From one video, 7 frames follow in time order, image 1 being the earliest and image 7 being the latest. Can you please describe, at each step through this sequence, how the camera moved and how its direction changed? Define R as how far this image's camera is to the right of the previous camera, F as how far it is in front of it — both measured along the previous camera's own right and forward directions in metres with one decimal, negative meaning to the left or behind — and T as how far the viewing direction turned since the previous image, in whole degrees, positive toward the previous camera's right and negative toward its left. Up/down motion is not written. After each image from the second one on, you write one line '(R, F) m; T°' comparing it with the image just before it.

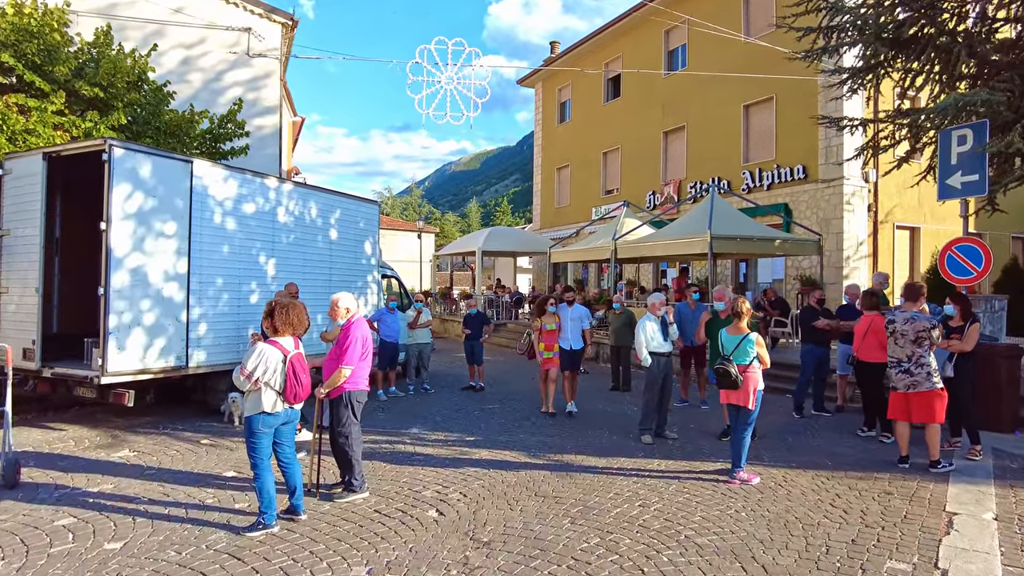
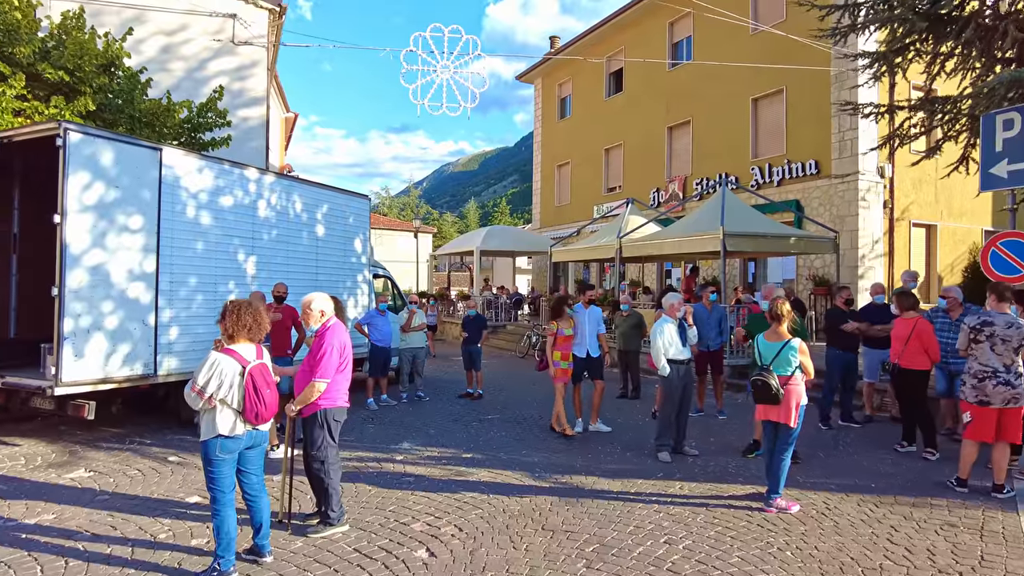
(0.0, +0.7) m; 0°
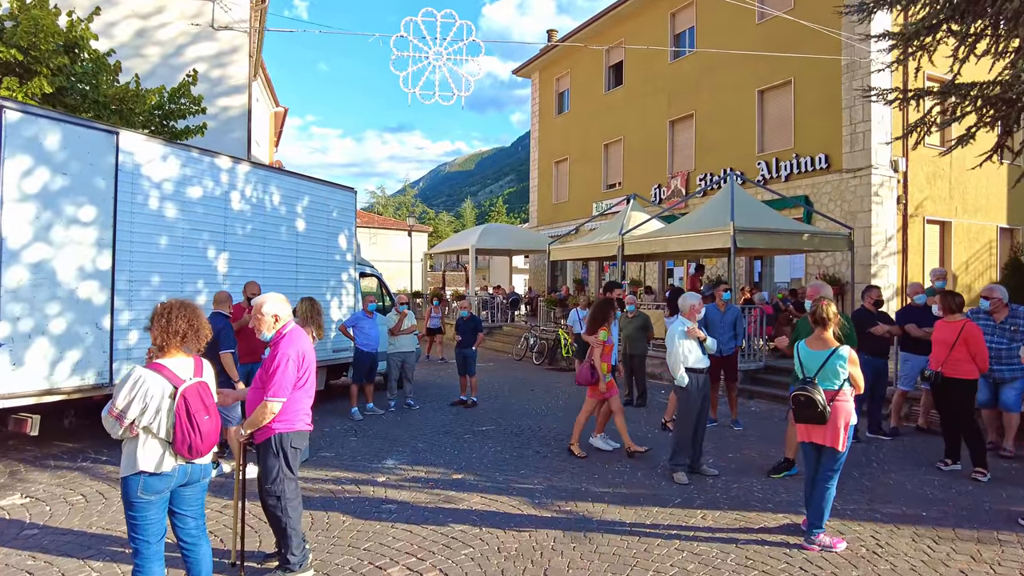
(0.0, +0.7) m; 0°
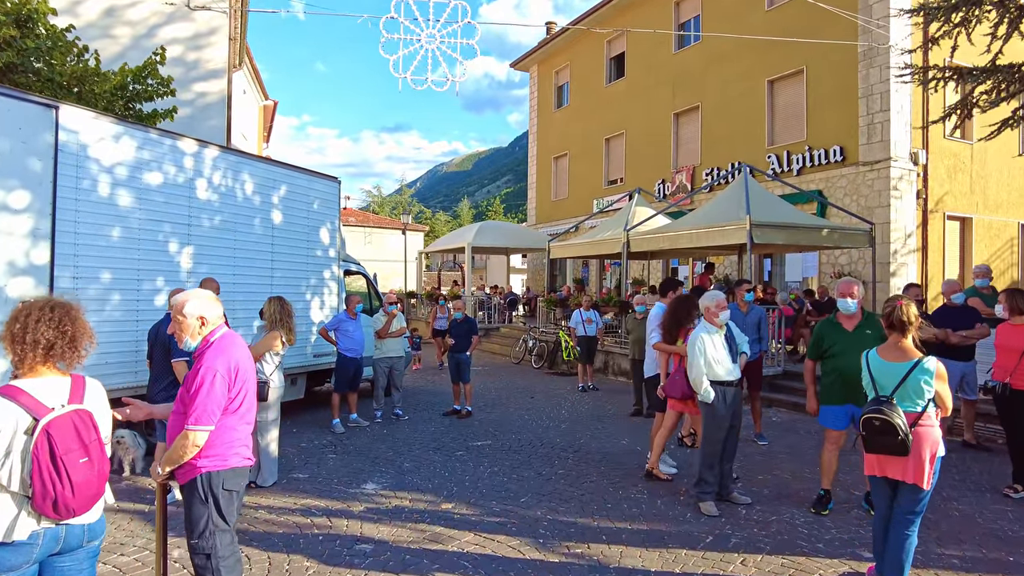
(0.0, +0.8) m; 0°
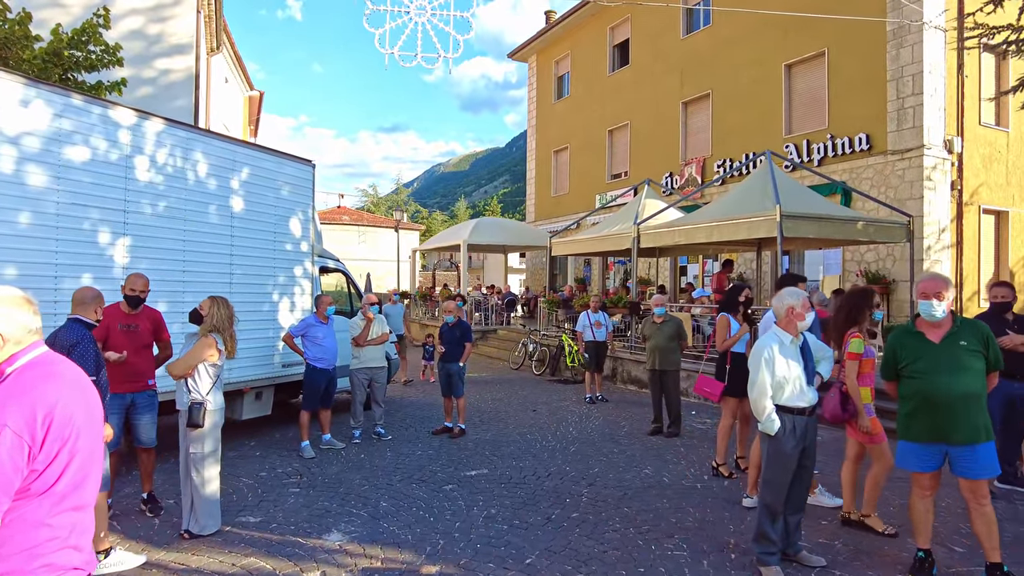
(0.0, +1.2) m; 0°
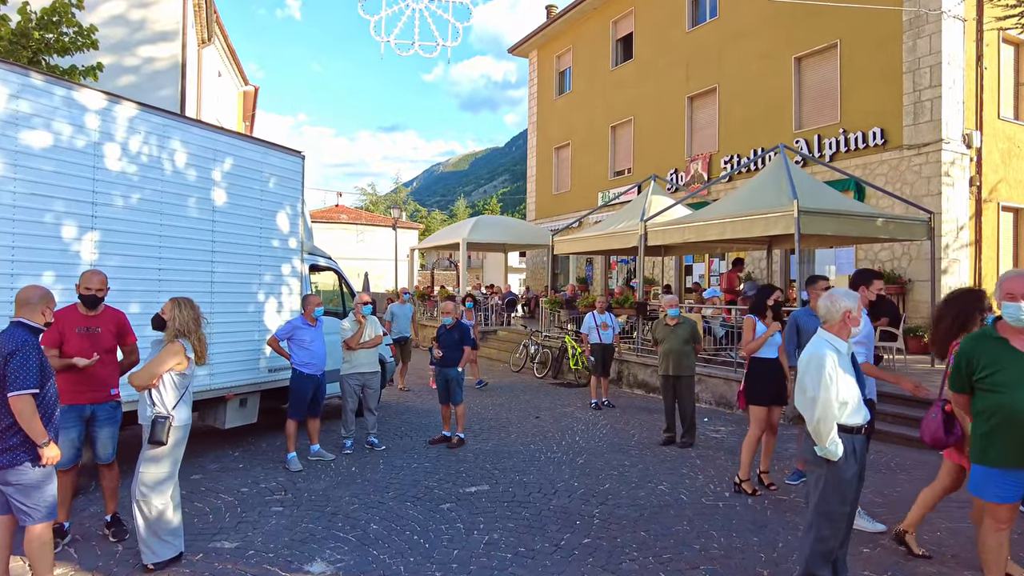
(0.0, +0.5) m; 0°
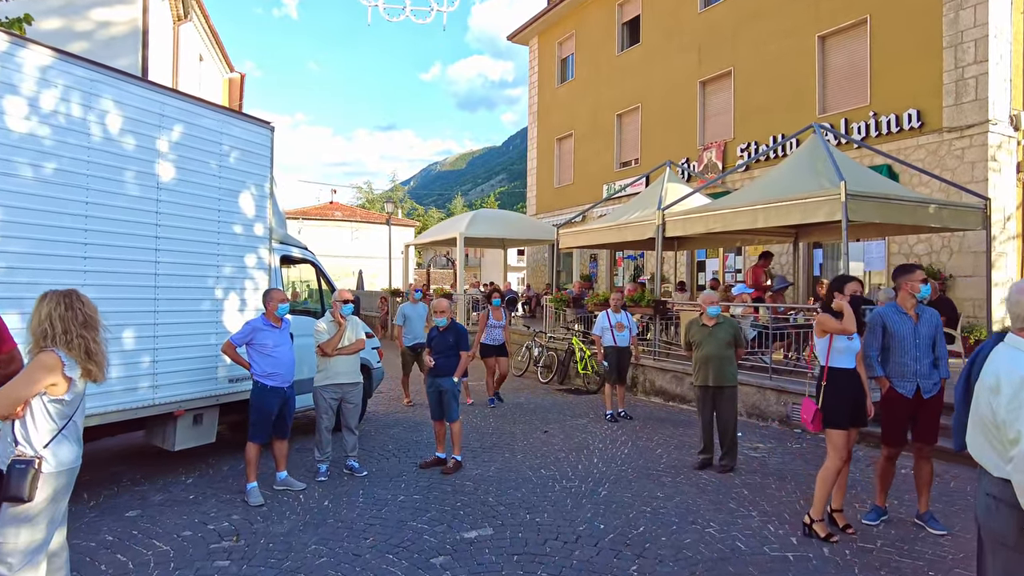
(-0.1, +1.1) m; 0°
